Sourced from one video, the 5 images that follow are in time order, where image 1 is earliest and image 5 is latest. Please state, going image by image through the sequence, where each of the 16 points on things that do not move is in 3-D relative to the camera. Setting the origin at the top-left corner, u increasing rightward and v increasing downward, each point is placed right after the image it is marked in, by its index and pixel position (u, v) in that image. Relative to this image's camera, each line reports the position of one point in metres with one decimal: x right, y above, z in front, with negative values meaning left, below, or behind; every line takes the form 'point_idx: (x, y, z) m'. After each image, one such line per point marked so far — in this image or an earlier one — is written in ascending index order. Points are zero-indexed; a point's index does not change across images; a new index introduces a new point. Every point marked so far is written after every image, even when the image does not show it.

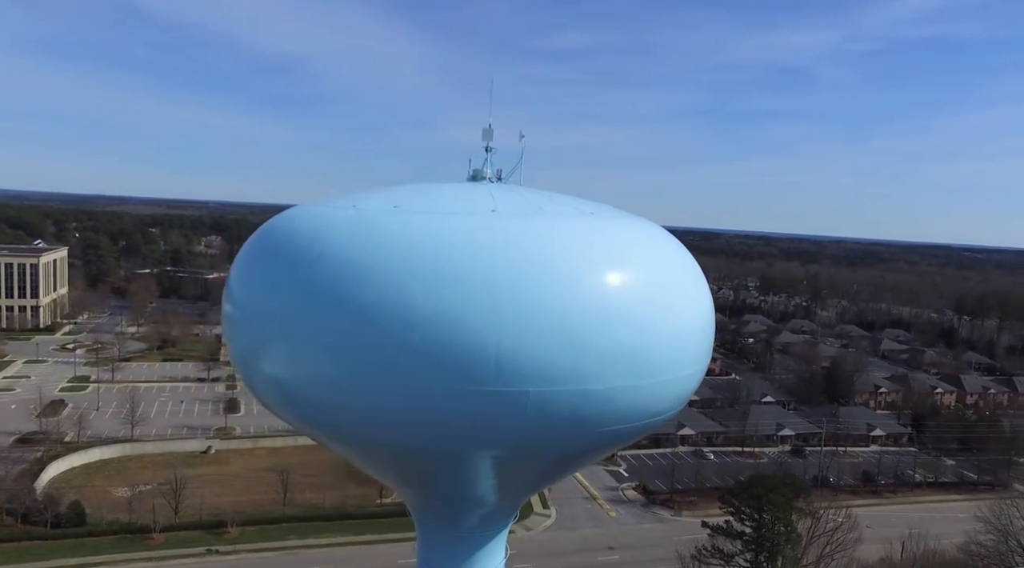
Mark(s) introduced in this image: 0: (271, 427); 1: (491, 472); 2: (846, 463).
0: (-5.0, -2.9, +16.7) m
1: (-0.1, -1.2, +5.4) m
2: (+6.0, -3.2, +14.4) m
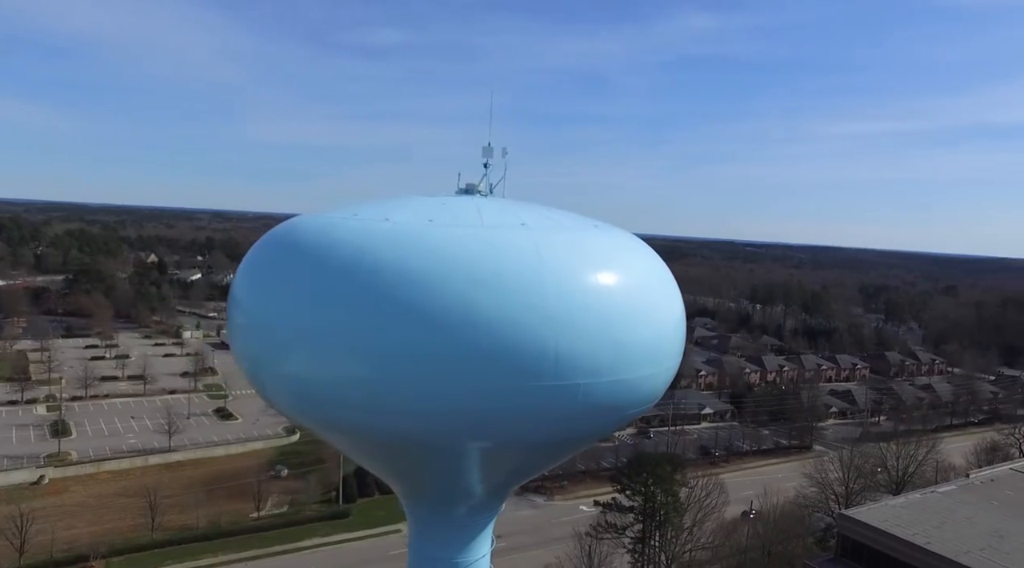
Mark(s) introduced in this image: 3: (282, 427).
0: (-7.7, -3.2, +15.5) m
1: (-0.1, -1.3, +5.8) m
2: (+3.5, -3.1, +16.2) m
3: (-4.9, -3.0, +17.1) m
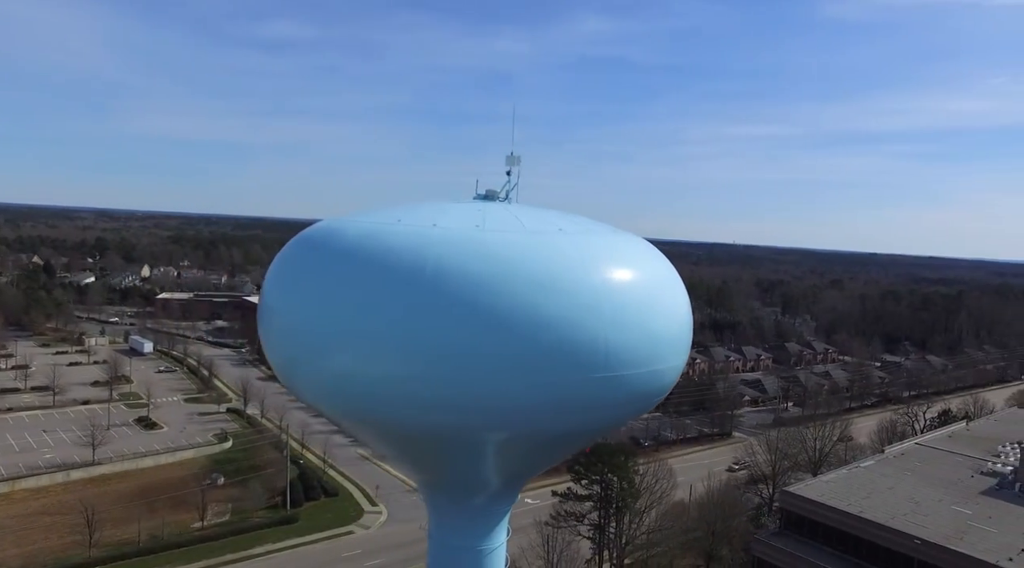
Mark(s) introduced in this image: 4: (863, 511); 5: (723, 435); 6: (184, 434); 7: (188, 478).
0: (-8.8, -3.3, +14.6) m
1: (+0.1, -1.3, +6.1) m
2: (+2.2, -3.1, +16.9) m
3: (-6.2, -3.1, +16.7) m
4: (+4.3, -2.8, +10.0) m
5: (+4.5, -3.2, +17.3) m
6: (-6.7, -3.1, +16.5) m
7: (-5.9, -3.5, +14.7) m
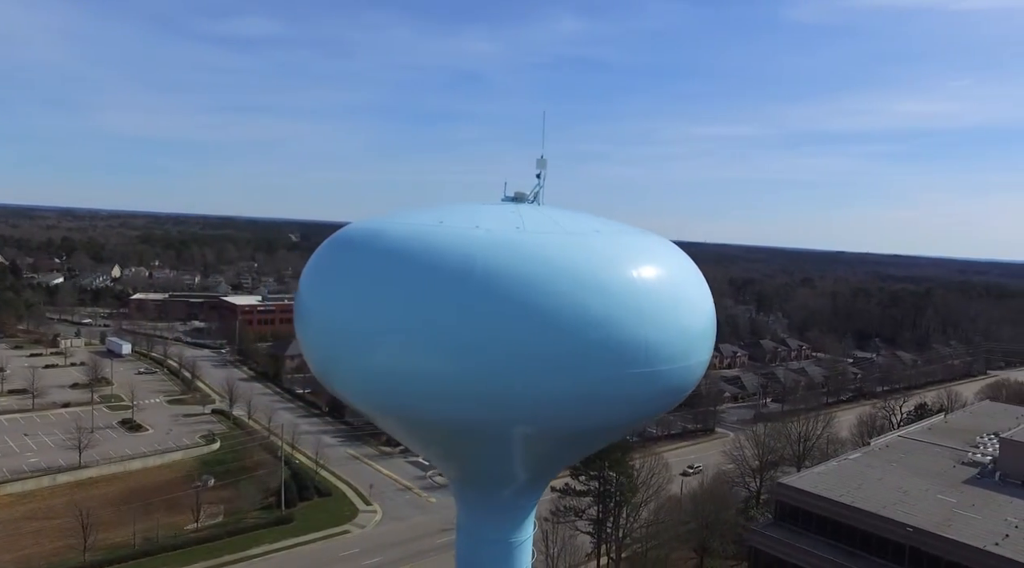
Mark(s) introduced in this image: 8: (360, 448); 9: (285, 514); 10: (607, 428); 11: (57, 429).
0: (-8.9, -3.3, +14.4) m
1: (+0.3, -1.3, +6.3) m
2: (+2.0, -3.0, +17.1) m
3: (-6.4, -3.1, +16.5) m
4: (+4.4, -2.8, +10.3) m
5: (+4.2, -3.2, +17.6) m
6: (-6.9, -3.1, +16.4) m
7: (-6.0, -3.5, +14.6) m
8: (-3.1, -3.4, +16.7) m
9: (-3.8, -3.8, +13.6) m
10: (+0.7, -1.1, +6.2) m
11: (-9.0, -2.9, +16.1) m
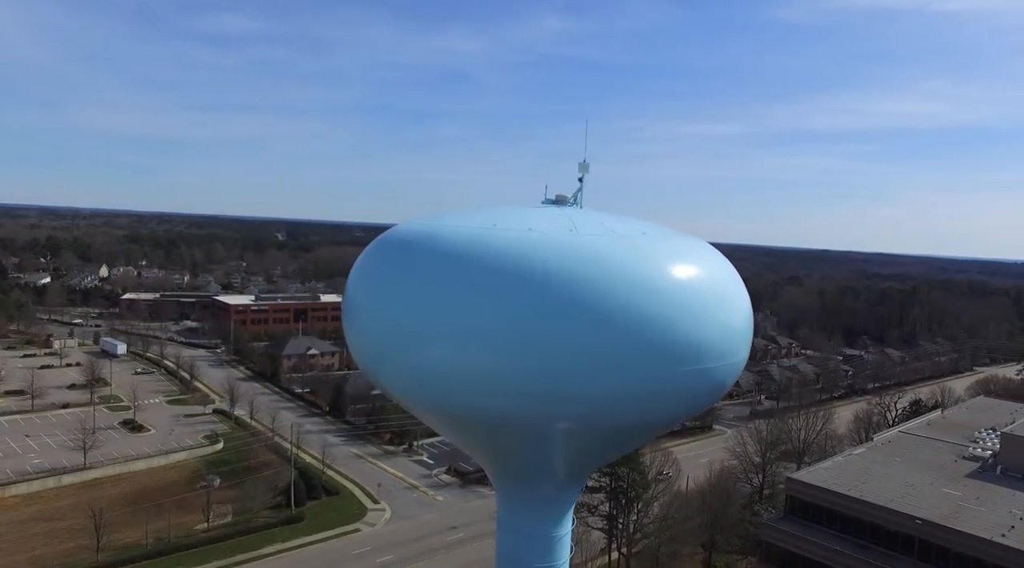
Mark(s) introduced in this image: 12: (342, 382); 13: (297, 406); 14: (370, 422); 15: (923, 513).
0: (-8.8, -3.3, +14.3) m
1: (+0.7, -1.3, +6.4) m
2: (+2.0, -3.0, +17.3) m
3: (-6.3, -3.1, +16.5) m
4: (+4.6, -2.8, +10.6) m
5: (+4.3, -3.2, +17.9) m
6: (-6.8, -3.1, +16.3) m
7: (-5.9, -3.5, +14.6) m
8: (-3.1, -3.4, +16.8) m
9: (-3.7, -3.8, +13.6) m
10: (+1.1, -1.1, +6.3) m
11: (-9.0, -2.9, +16.0) m
12: (-4.1, -2.4, +19.5) m
13: (-5.0, -2.9, +18.9) m
14: (-3.2, -3.1, +18.0) m
15: (+5.1, -2.8, +10.0) m
